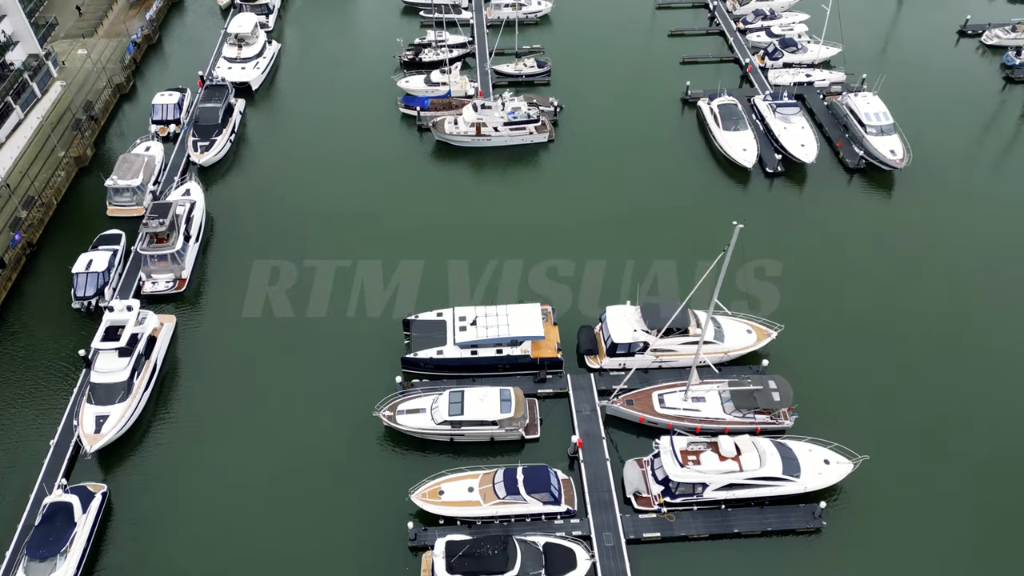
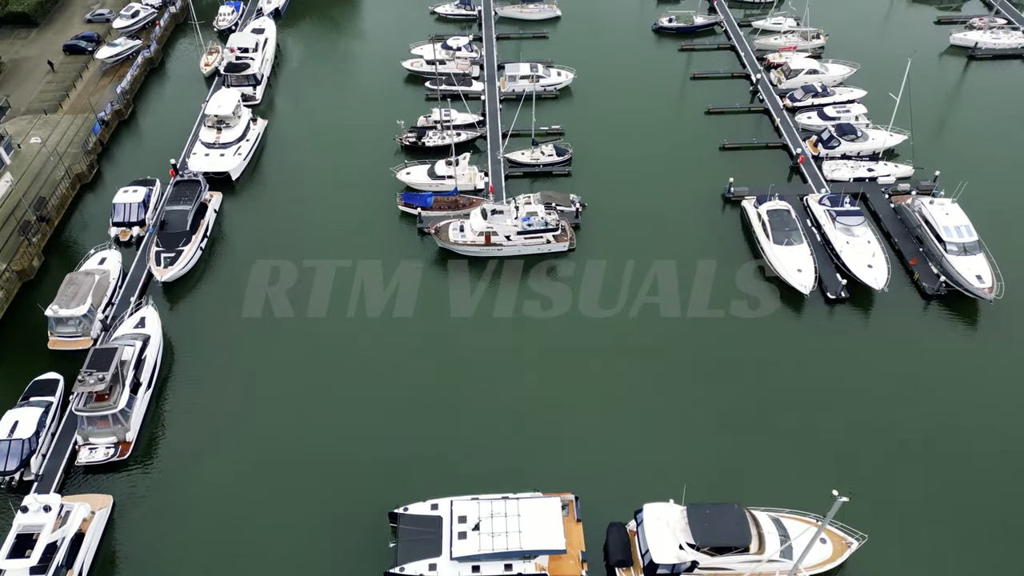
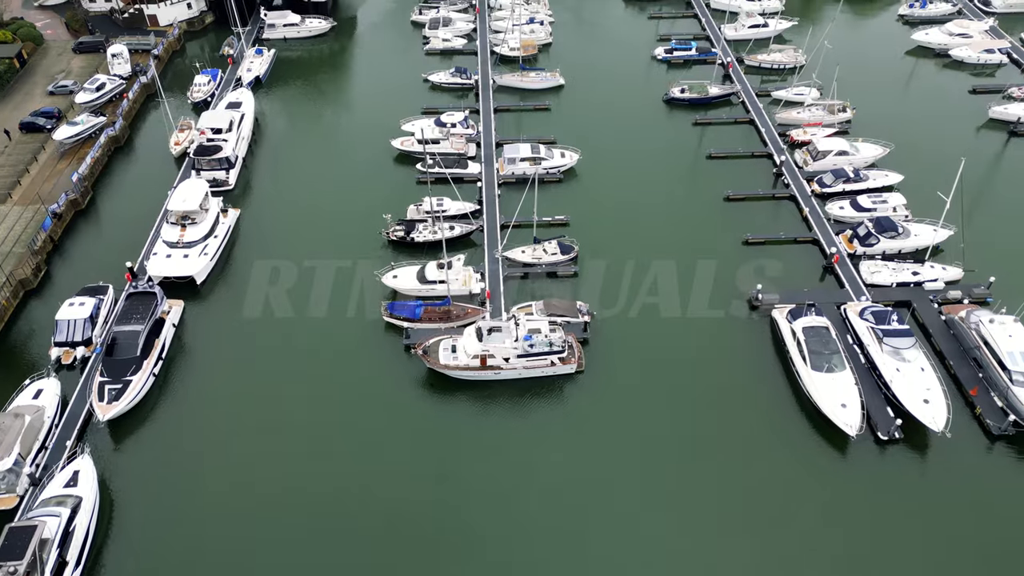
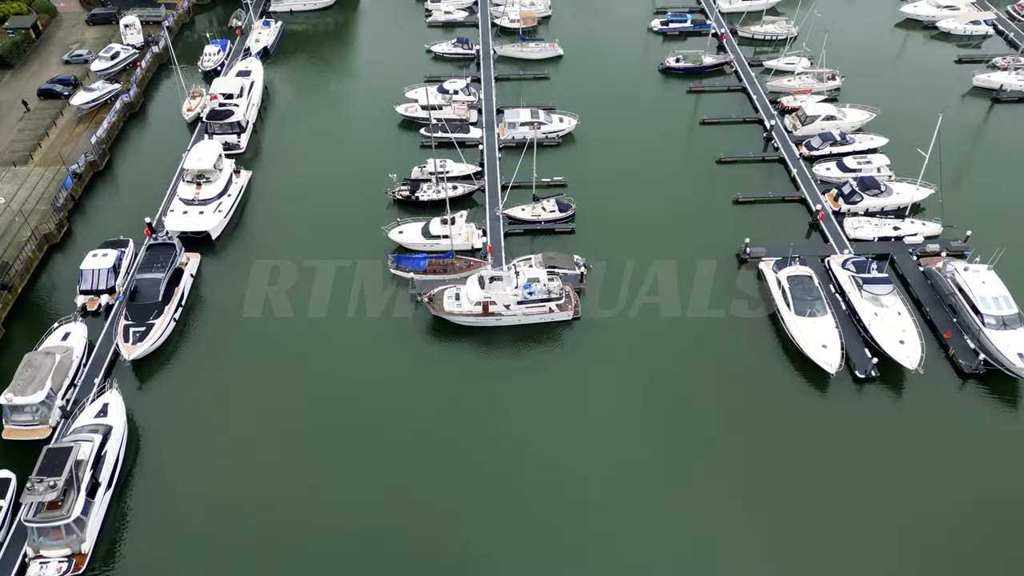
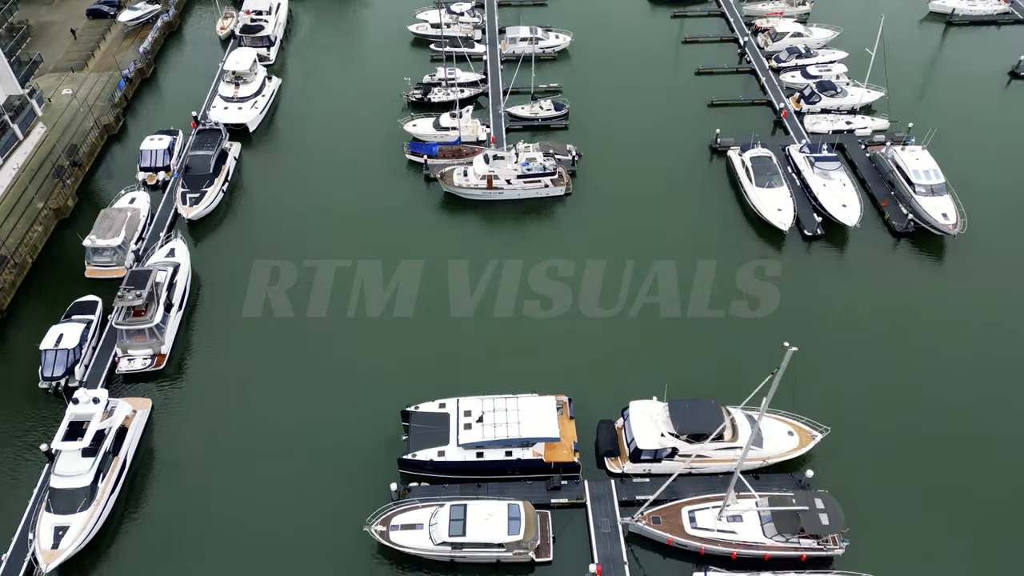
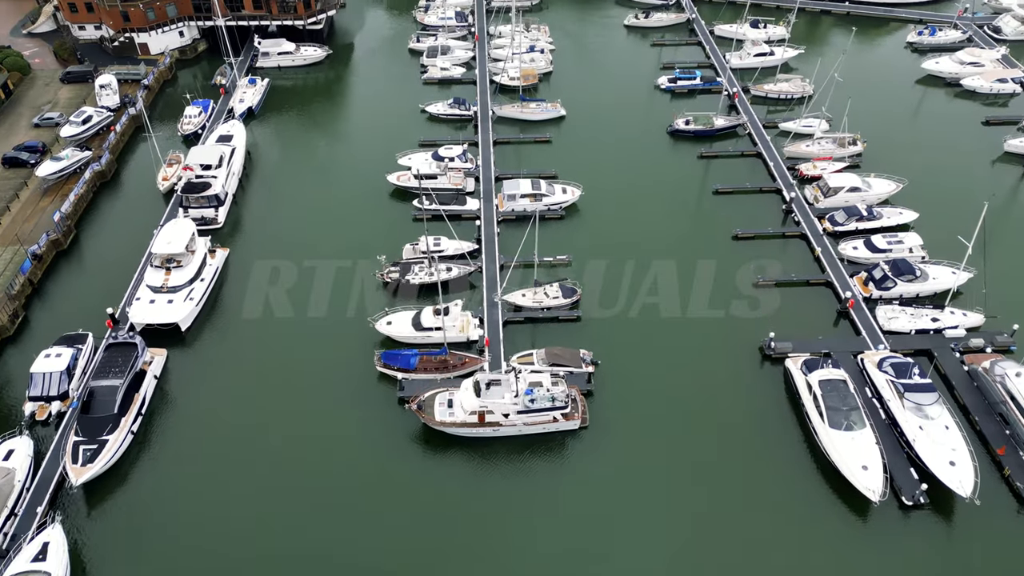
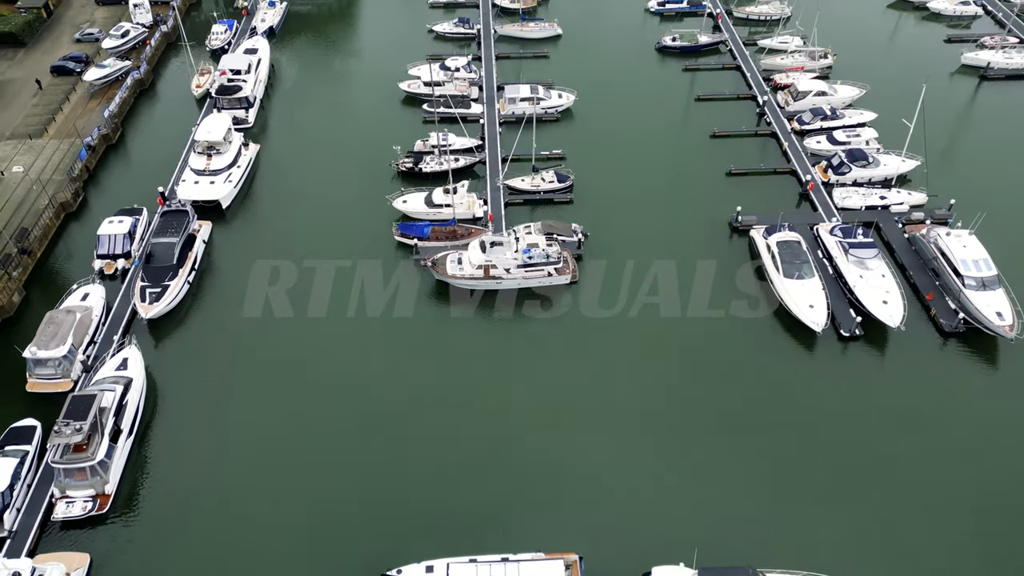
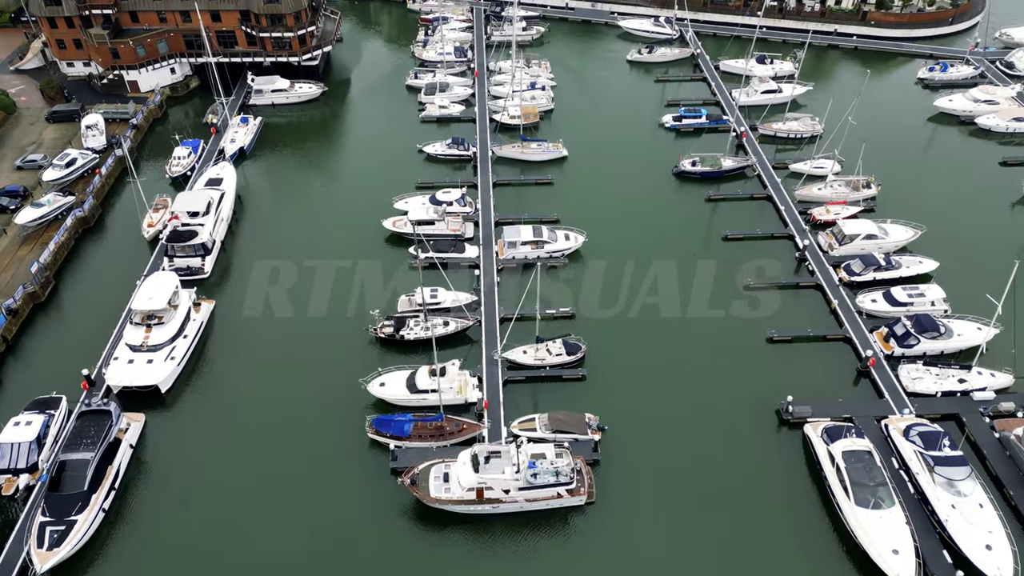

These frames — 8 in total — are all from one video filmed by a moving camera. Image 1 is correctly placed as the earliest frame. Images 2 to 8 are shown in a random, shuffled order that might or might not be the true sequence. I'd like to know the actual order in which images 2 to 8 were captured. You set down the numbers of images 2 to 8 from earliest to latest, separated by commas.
5, 2, 7, 4, 3, 6, 8
